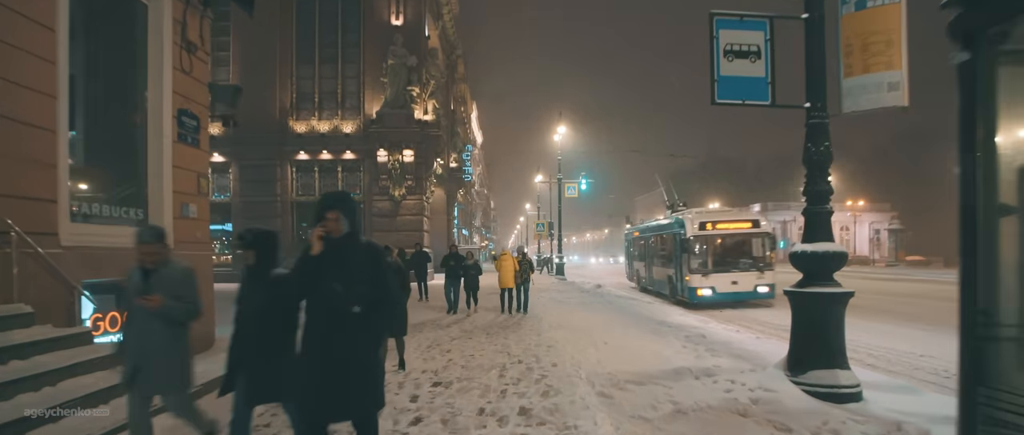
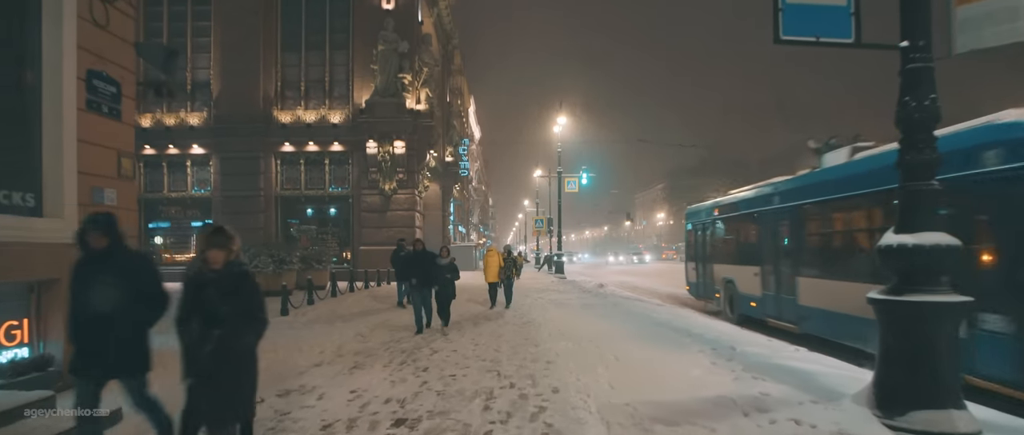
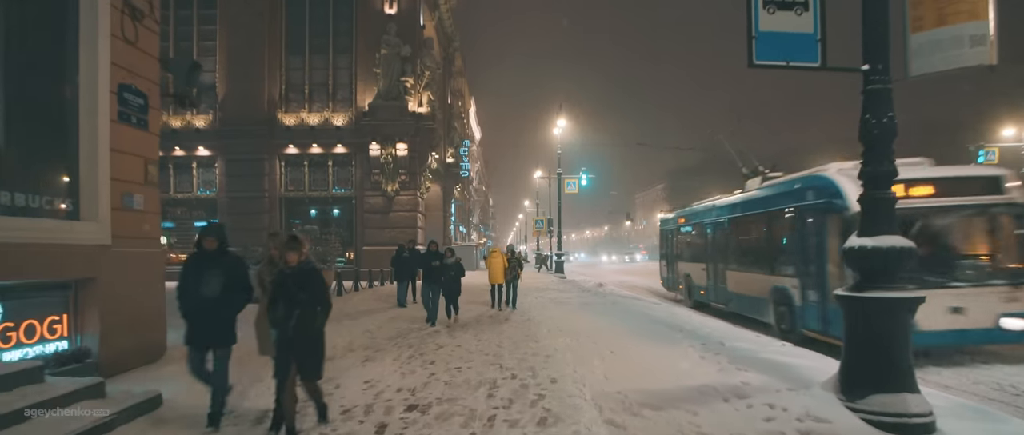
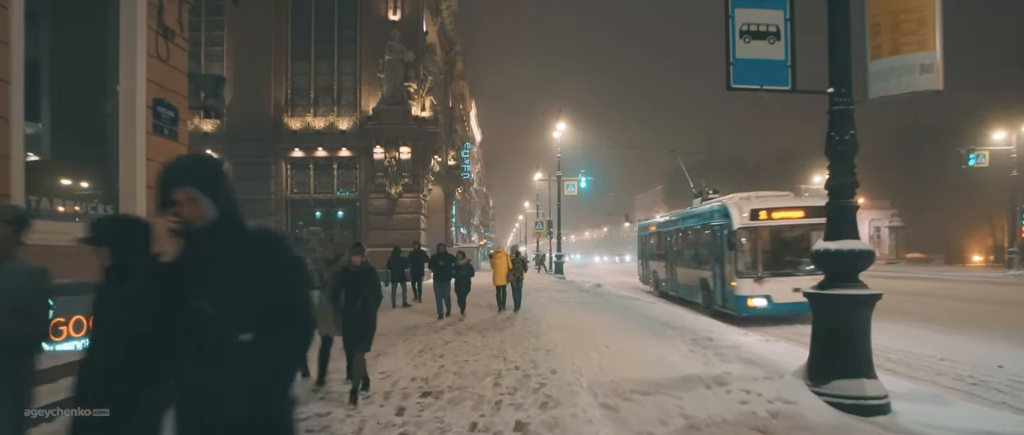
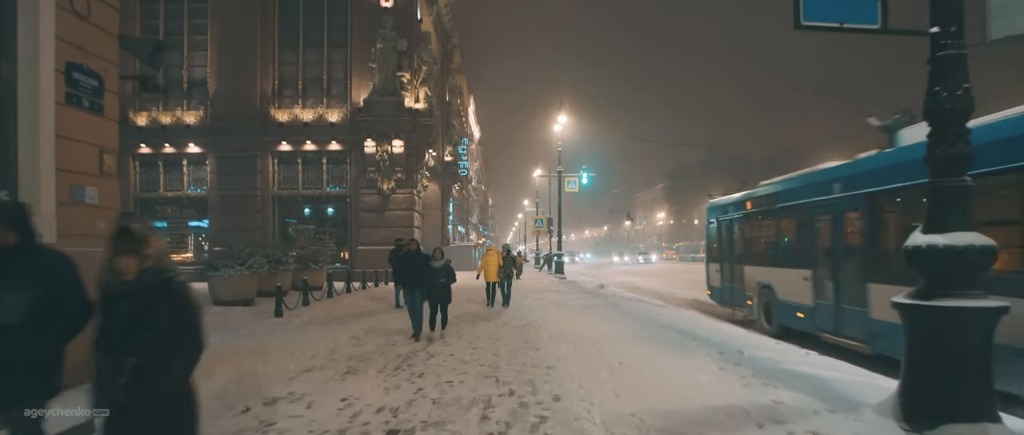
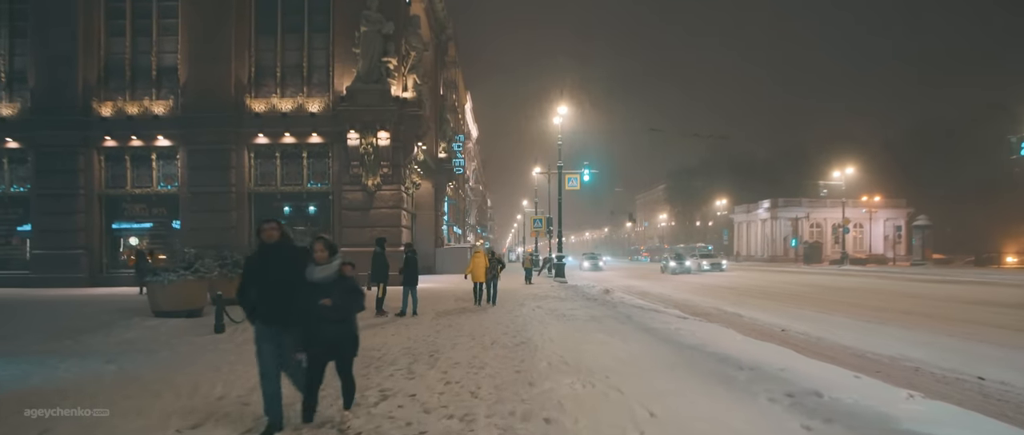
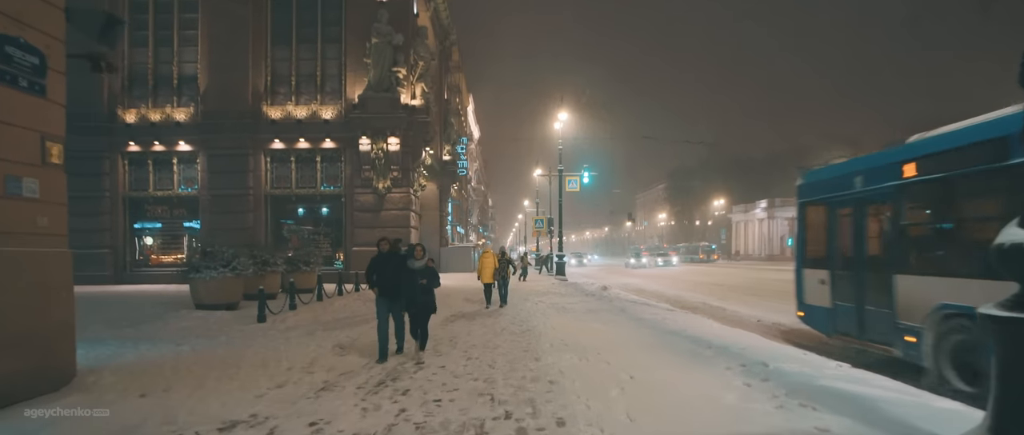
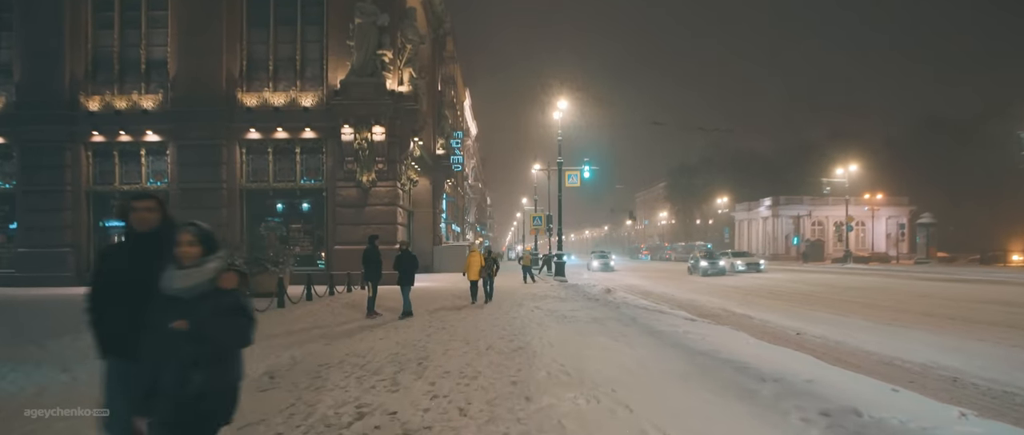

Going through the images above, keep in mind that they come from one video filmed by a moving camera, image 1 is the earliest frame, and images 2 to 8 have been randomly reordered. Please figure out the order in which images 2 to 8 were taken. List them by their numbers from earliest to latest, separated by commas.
4, 3, 2, 5, 7, 6, 8
